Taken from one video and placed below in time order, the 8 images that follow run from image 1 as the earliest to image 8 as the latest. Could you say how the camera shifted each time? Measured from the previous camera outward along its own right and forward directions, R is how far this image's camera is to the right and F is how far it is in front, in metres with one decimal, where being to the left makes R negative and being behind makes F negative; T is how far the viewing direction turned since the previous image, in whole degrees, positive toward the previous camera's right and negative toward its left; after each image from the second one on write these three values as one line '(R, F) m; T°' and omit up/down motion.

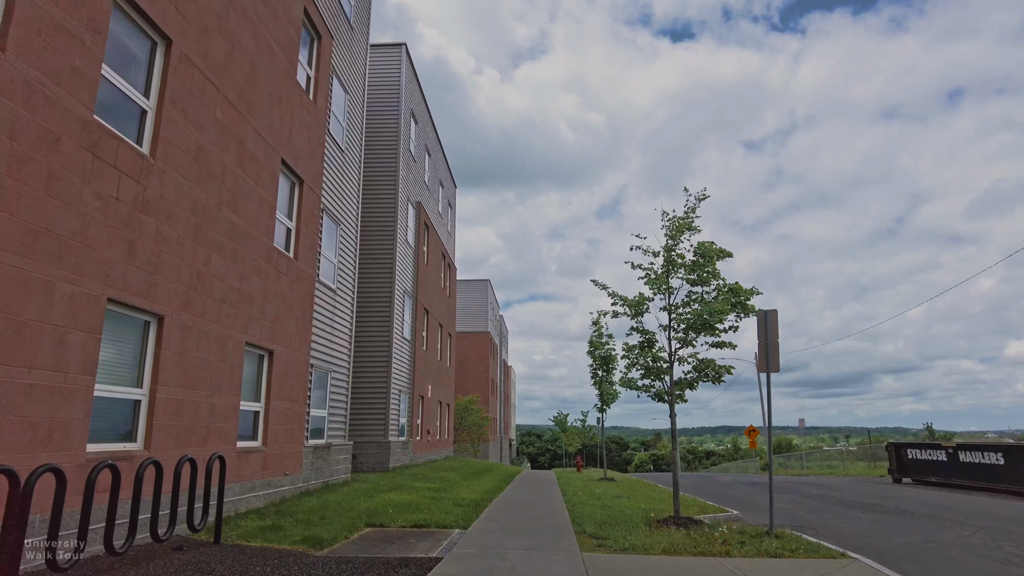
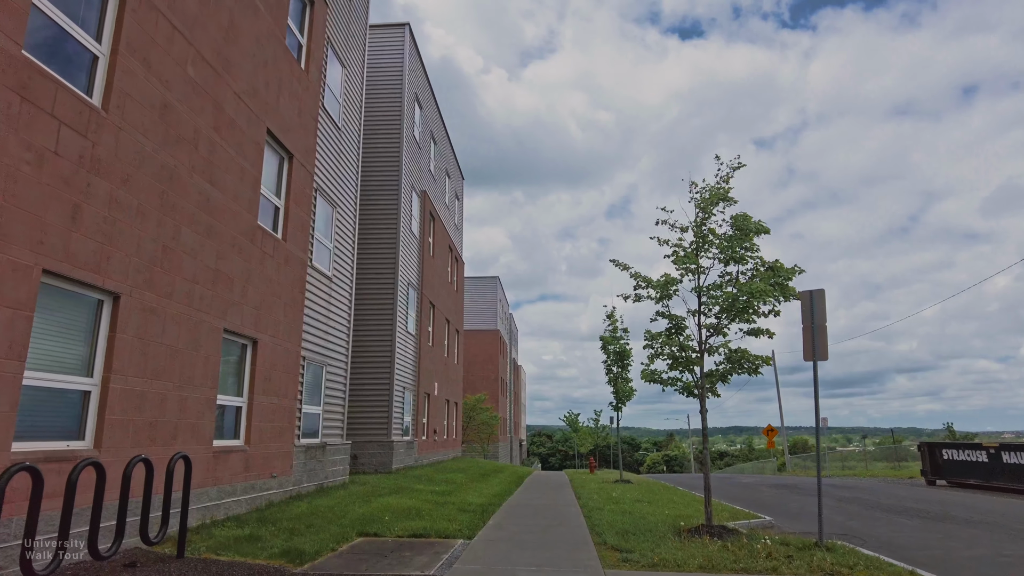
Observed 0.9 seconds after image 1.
(0.0, +1.0) m; -1°
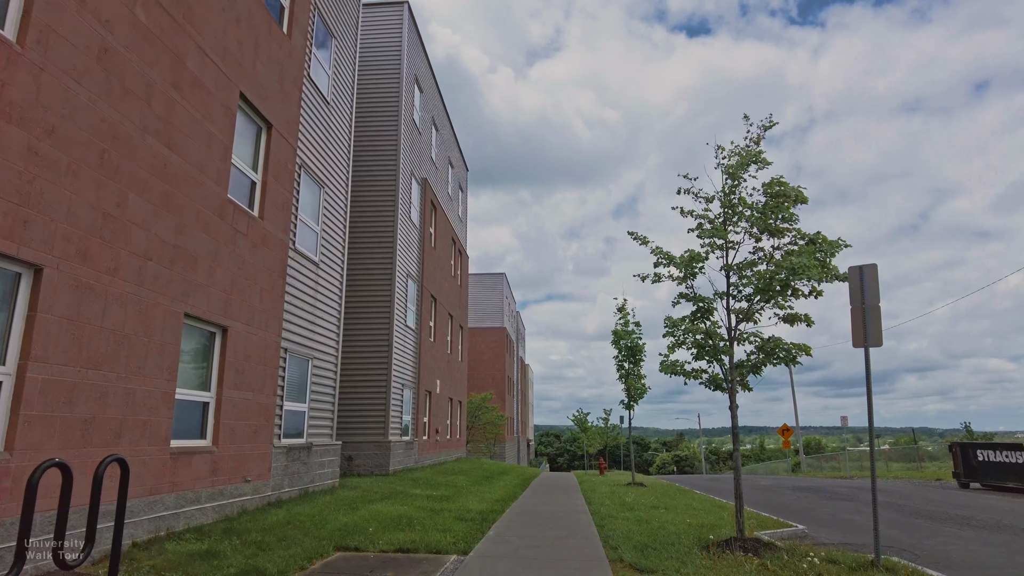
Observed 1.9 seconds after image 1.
(+0.1, +1.0) m; -1°
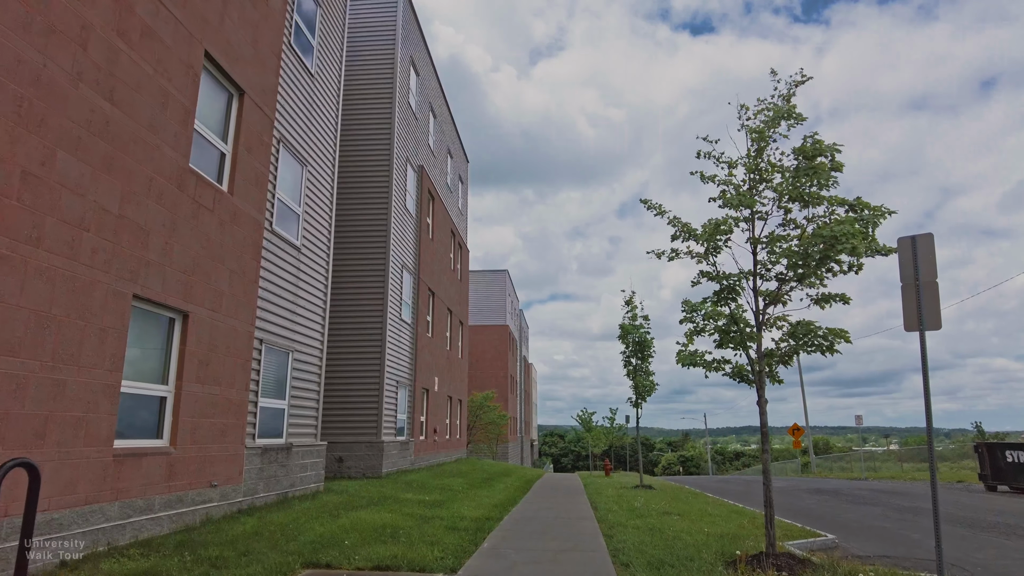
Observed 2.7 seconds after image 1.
(+0.1, +0.9) m; 0°
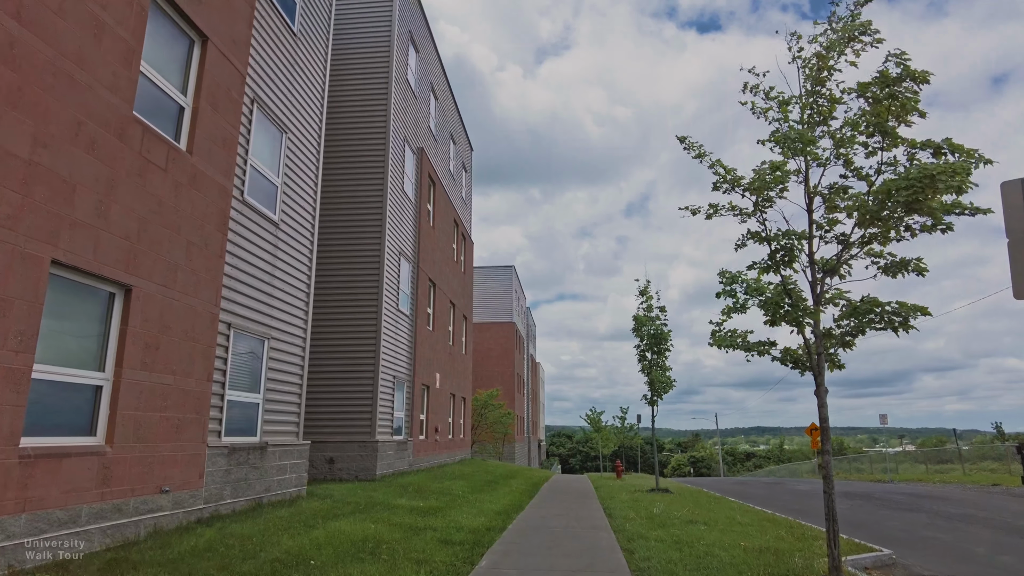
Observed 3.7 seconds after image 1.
(0.0, +1.1) m; -1°
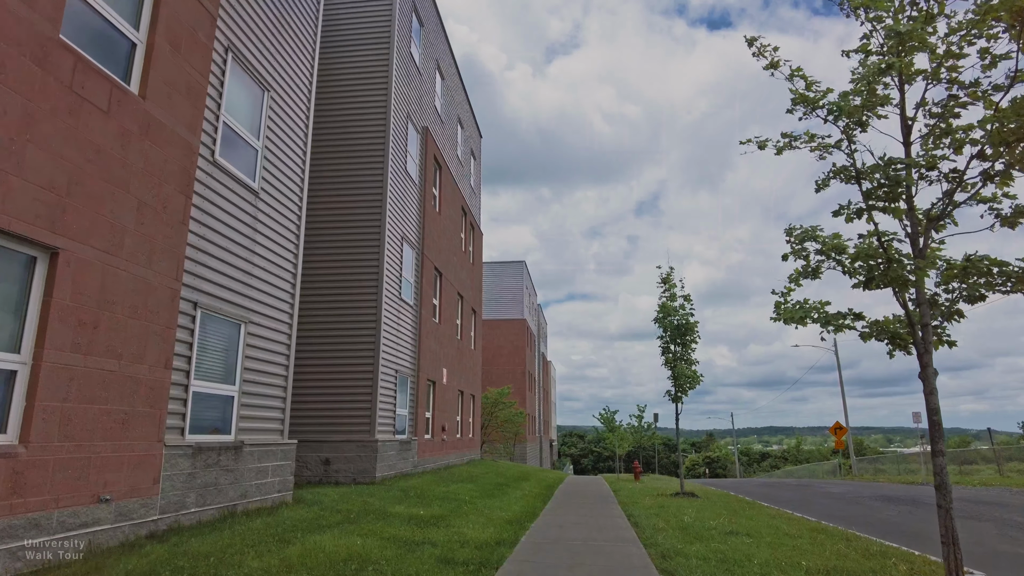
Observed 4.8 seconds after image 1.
(0.0, +1.1) m; -1°
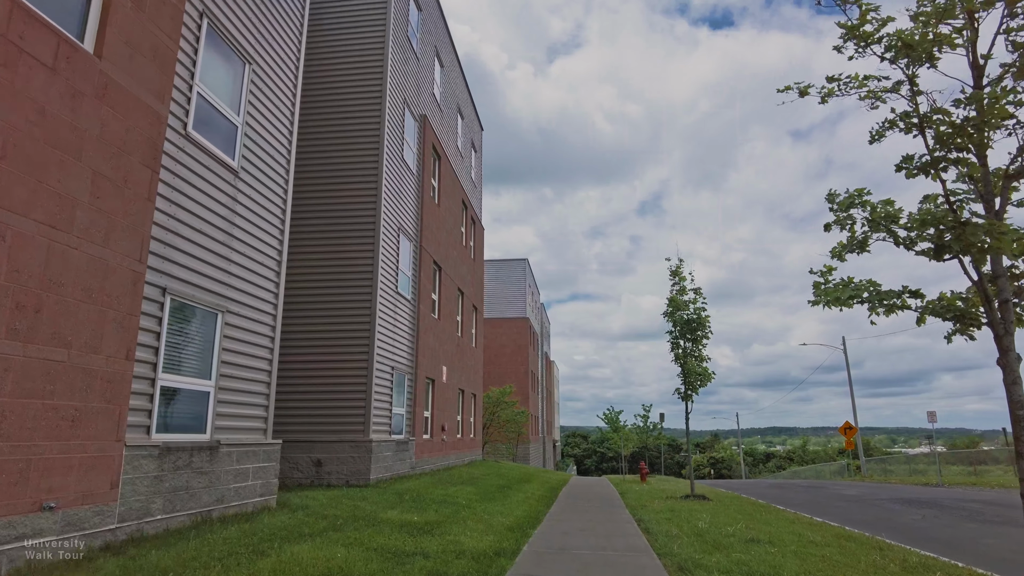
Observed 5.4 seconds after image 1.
(0.0, +0.6) m; 0°
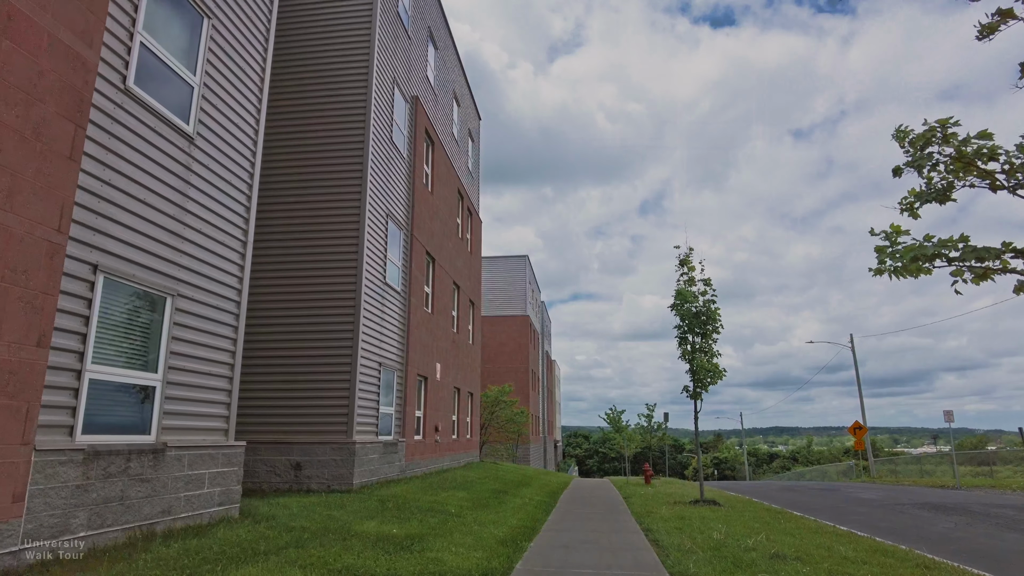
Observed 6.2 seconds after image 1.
(+0.1, +0.9) m; 0°
